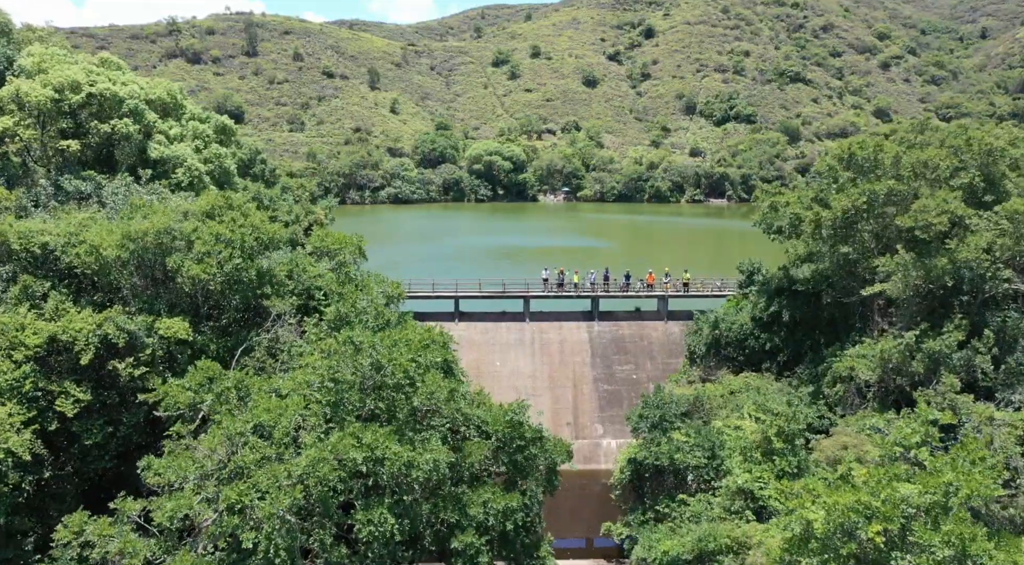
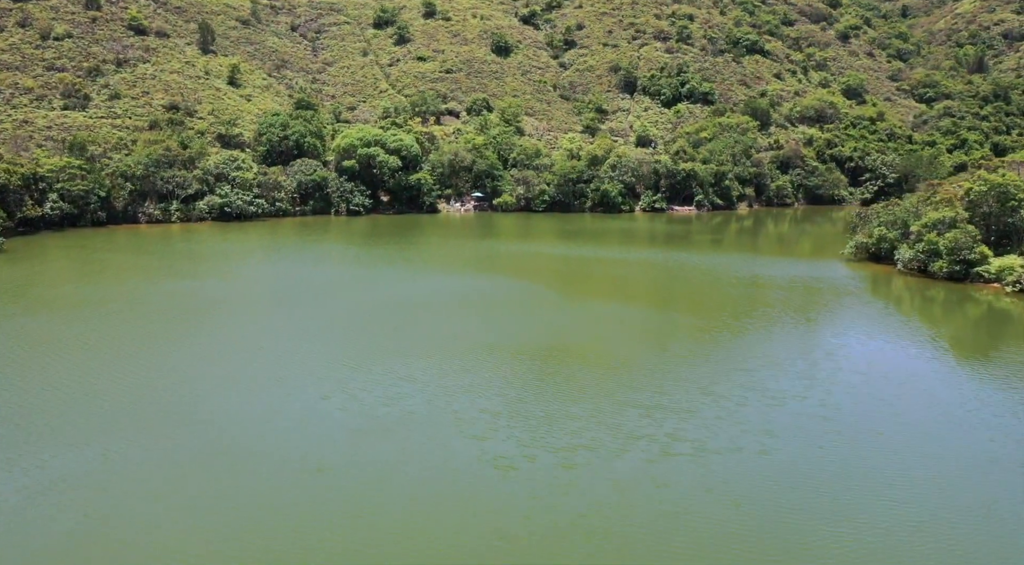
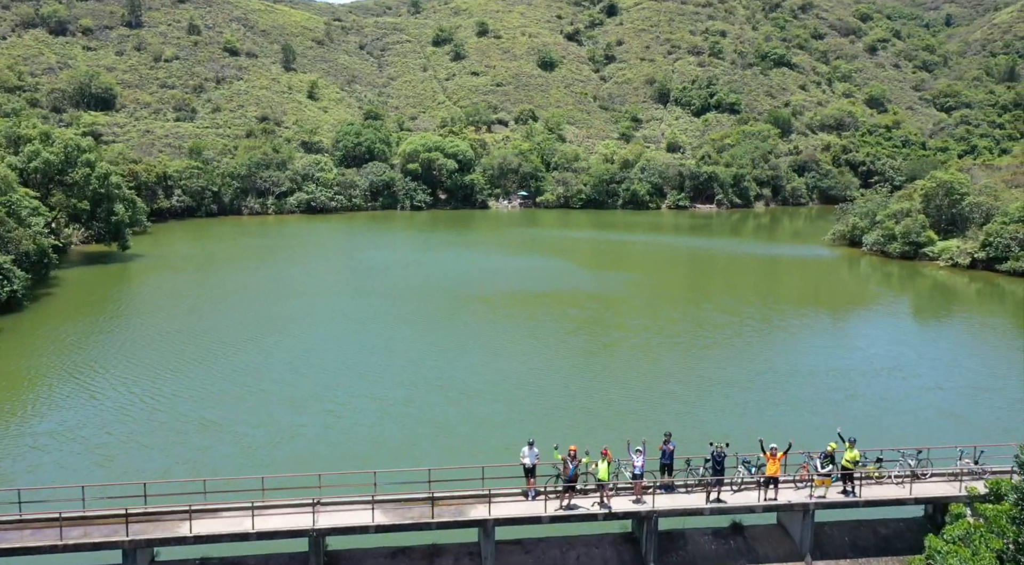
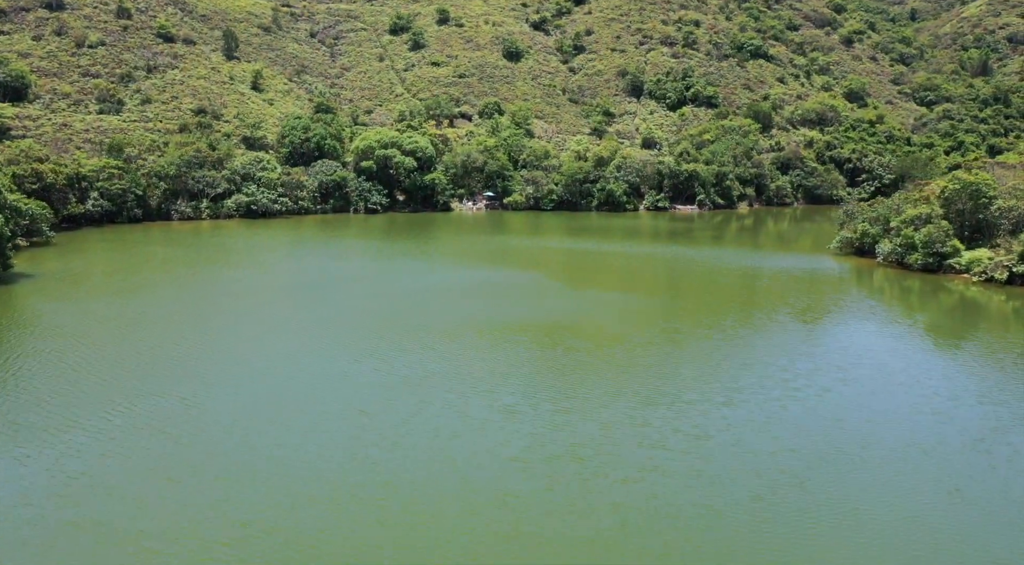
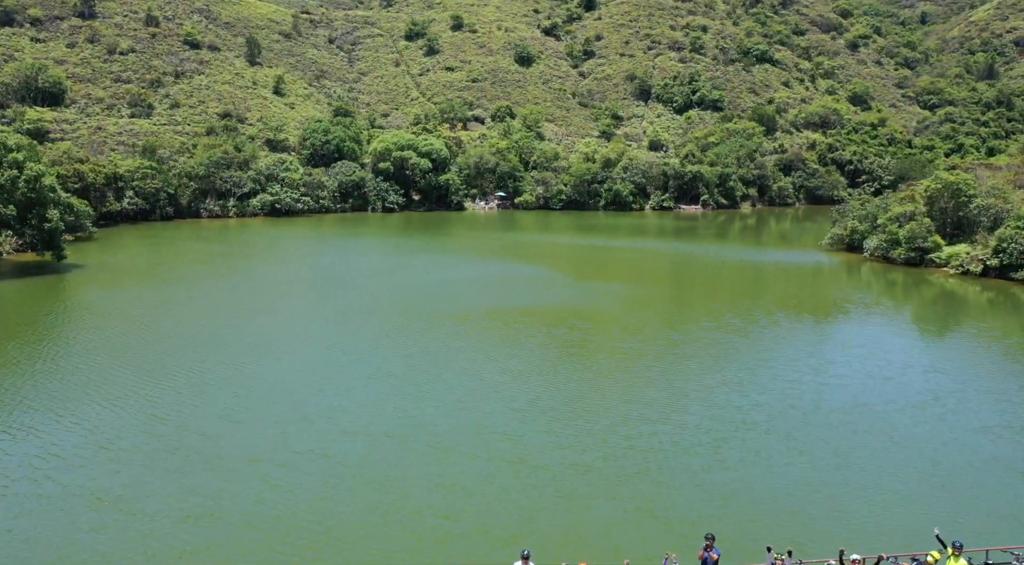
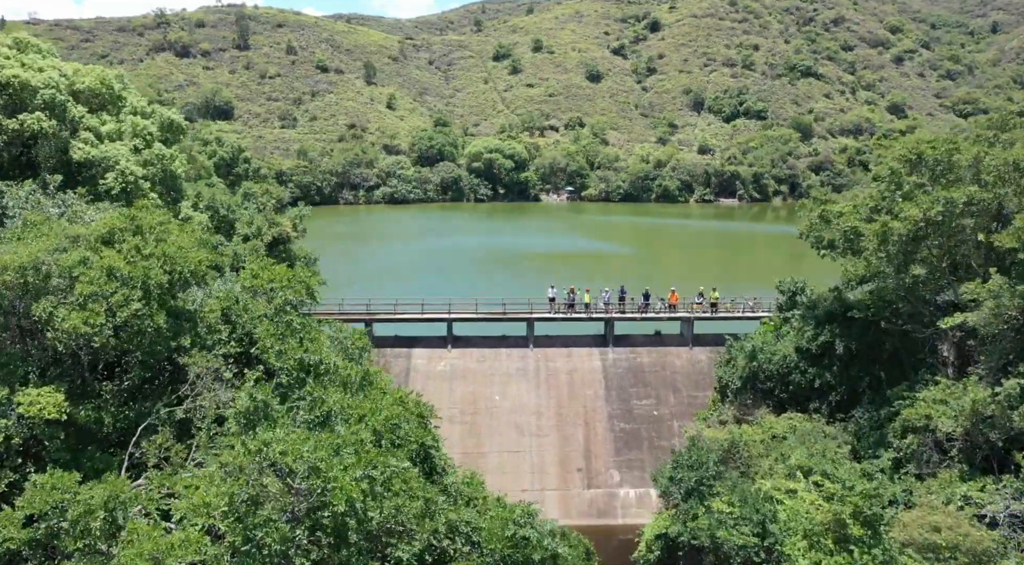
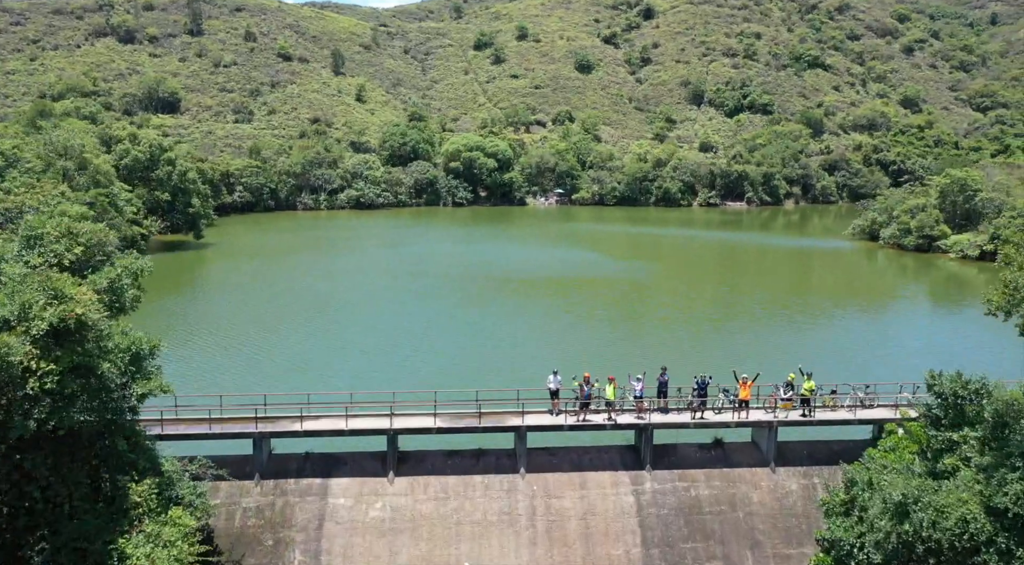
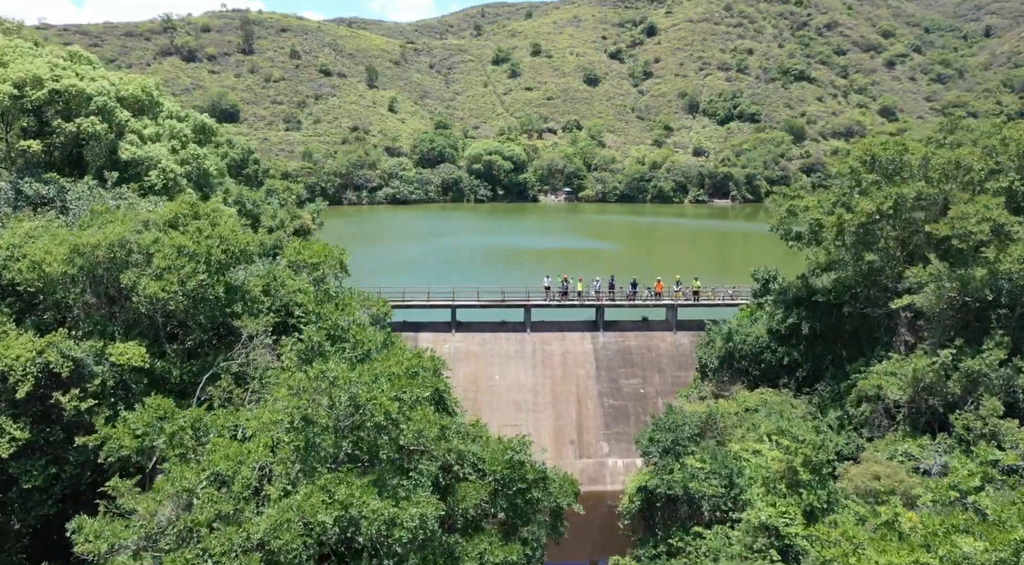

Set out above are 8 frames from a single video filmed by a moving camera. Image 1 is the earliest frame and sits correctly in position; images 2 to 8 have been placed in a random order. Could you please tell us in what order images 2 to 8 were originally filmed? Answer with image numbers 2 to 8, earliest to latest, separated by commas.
8, 6, 7, 3, 5, 4, 2
